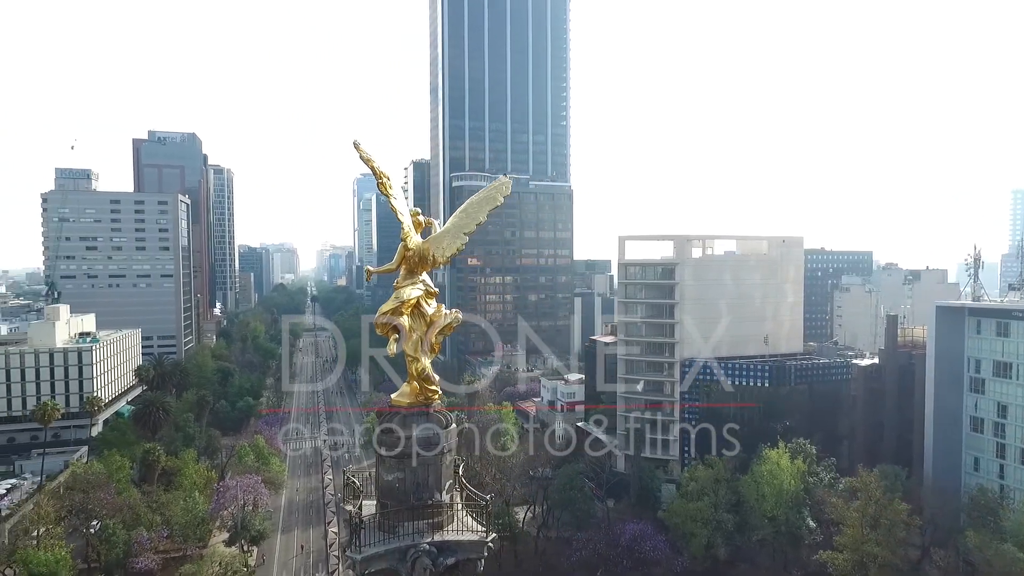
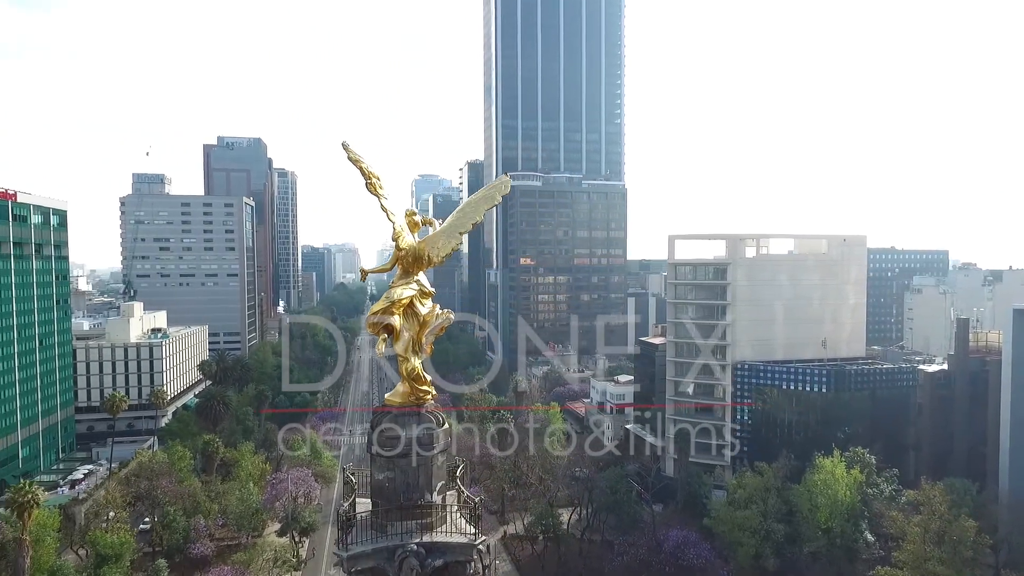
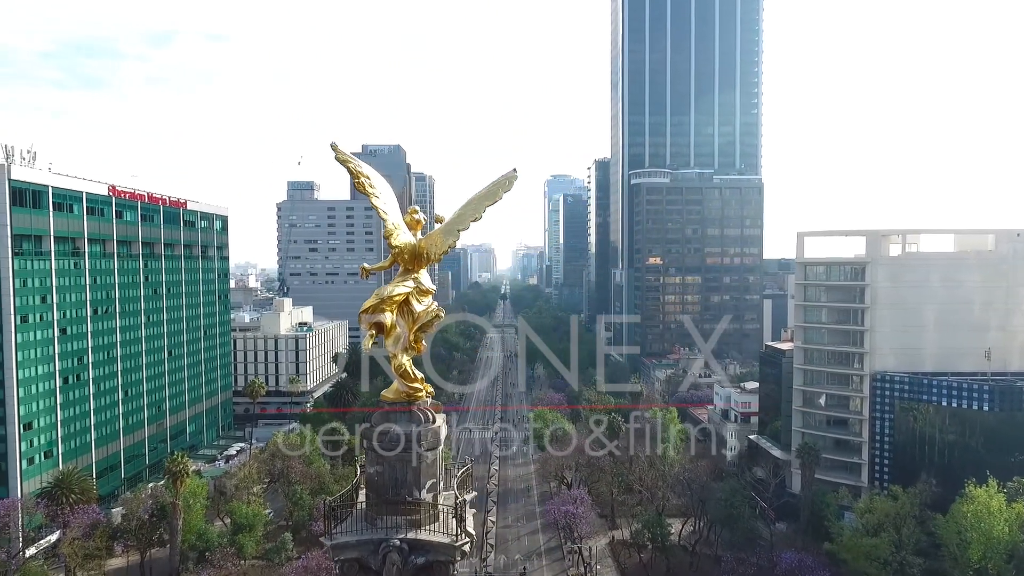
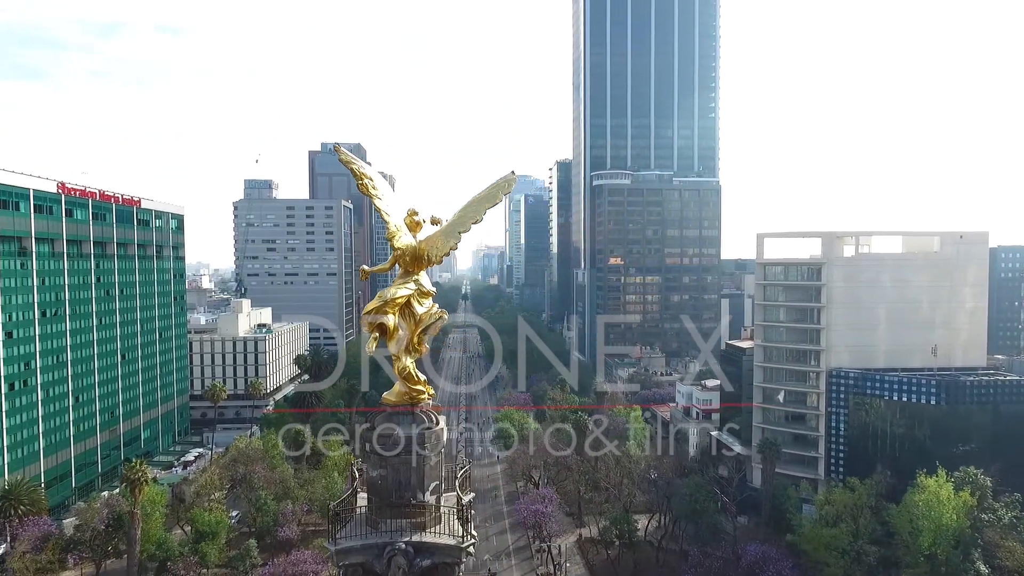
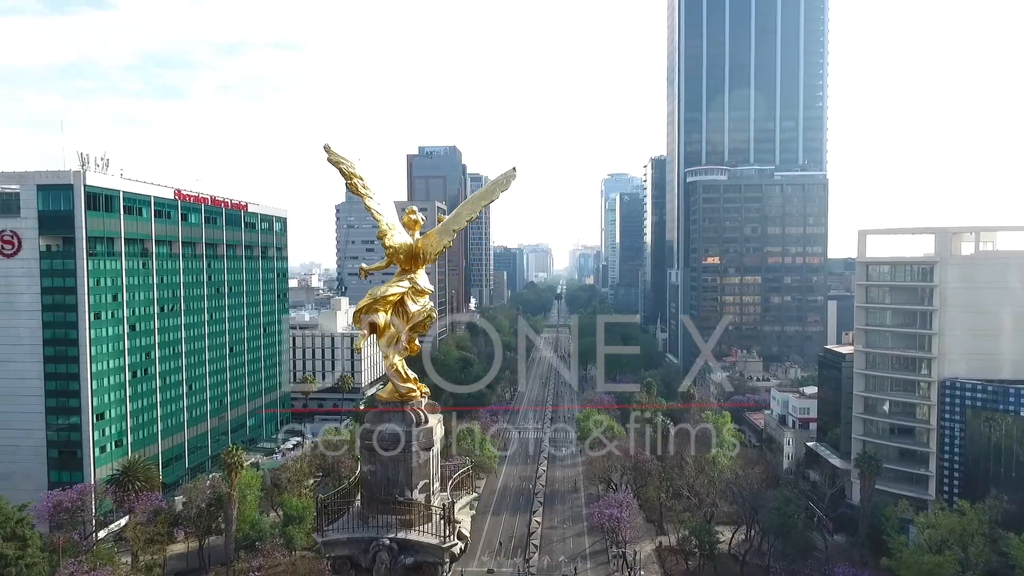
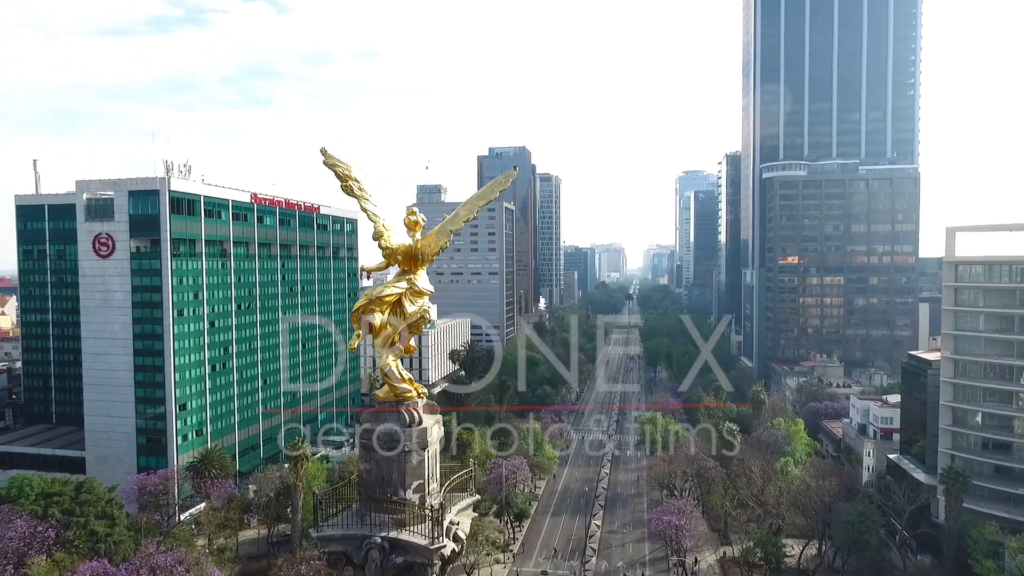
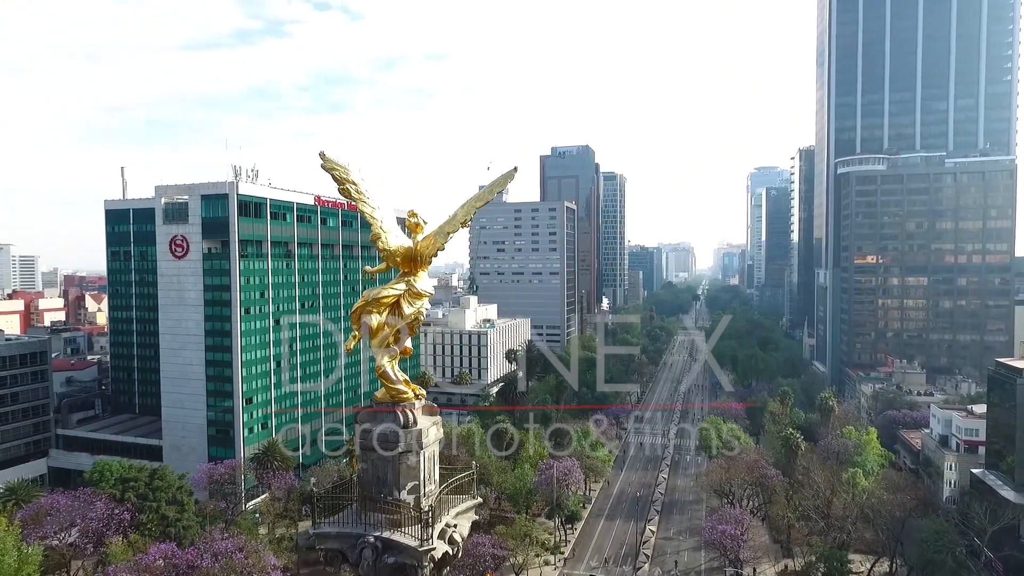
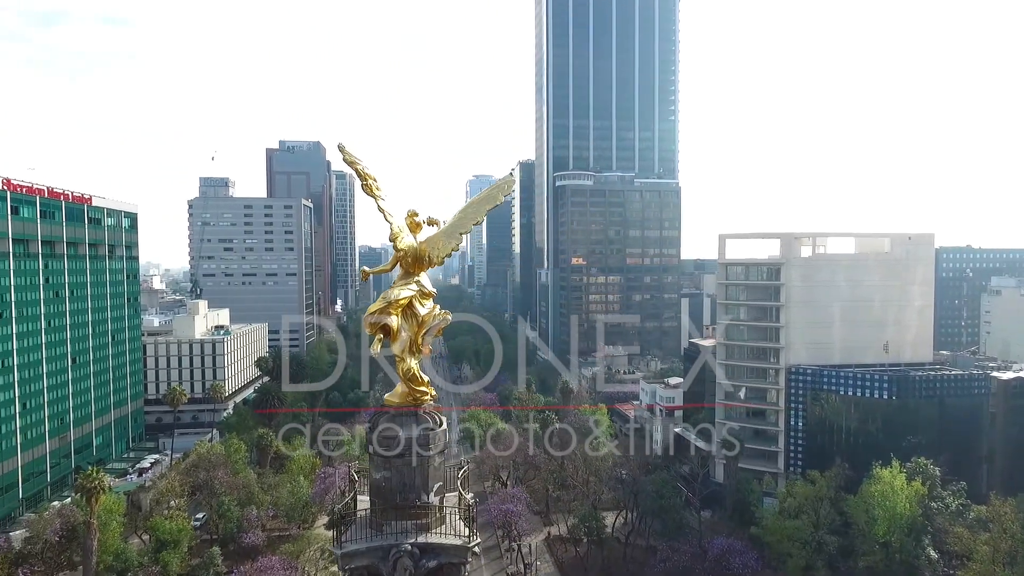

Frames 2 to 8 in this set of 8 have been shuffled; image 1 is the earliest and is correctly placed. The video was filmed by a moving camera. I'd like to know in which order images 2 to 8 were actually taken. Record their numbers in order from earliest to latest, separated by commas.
2, 8, 4, 3, 5, 6, 7
